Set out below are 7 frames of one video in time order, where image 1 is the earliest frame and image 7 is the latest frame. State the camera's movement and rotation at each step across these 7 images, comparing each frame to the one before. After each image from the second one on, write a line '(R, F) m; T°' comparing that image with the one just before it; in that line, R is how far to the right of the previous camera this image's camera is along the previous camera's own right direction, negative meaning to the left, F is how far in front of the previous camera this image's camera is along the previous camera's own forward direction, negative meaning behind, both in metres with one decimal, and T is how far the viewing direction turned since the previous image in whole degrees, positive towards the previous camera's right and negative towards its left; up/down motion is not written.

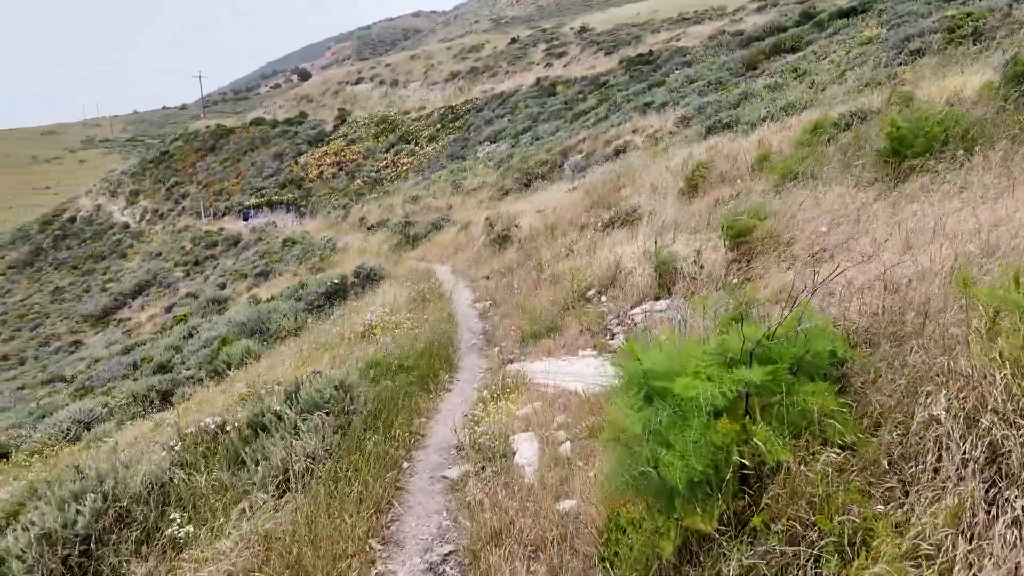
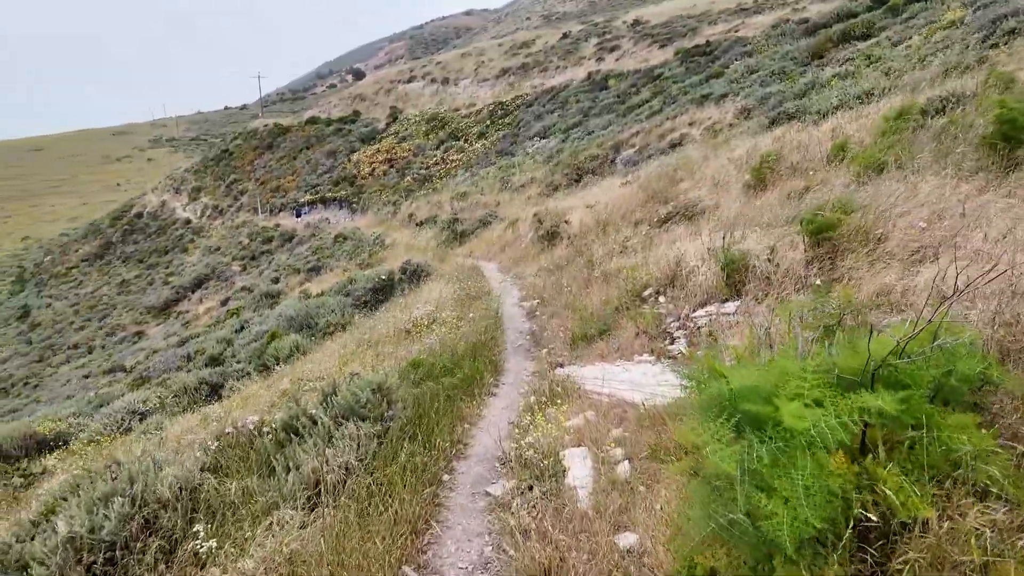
(0.0, +0.5) m; -4°
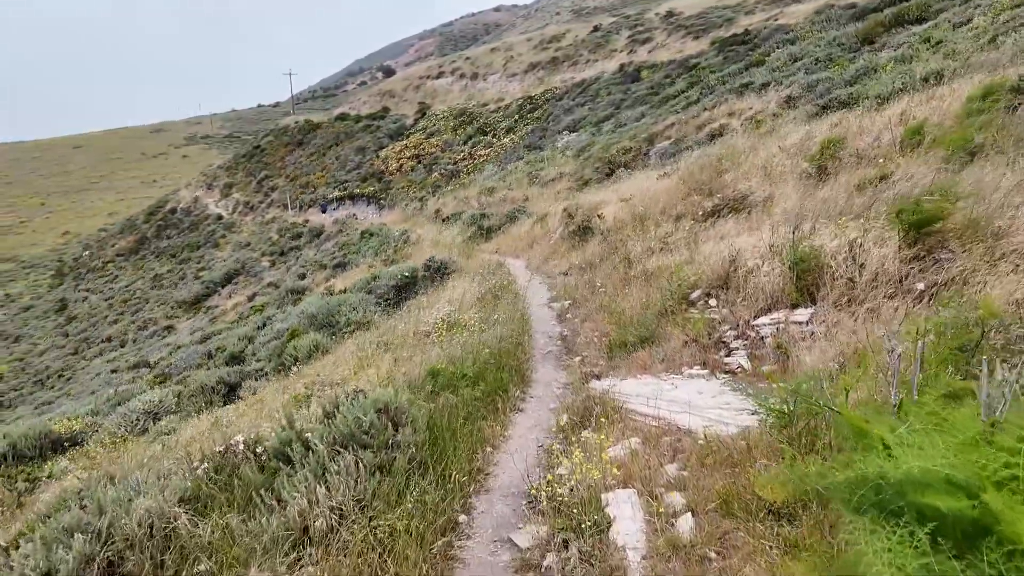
(0.0, +0.8) m; -3°
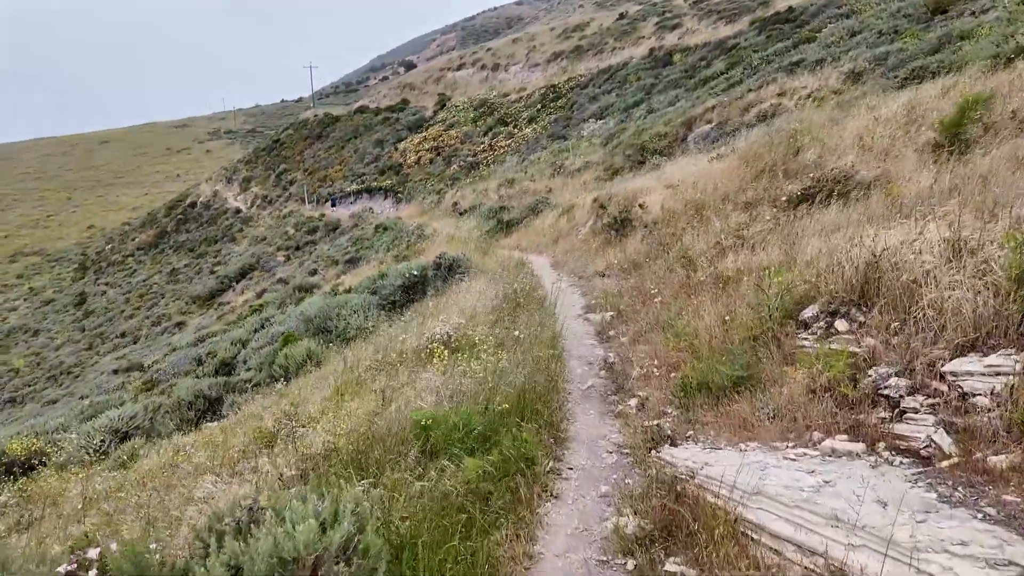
(-0.1, +2.1) m; -2°
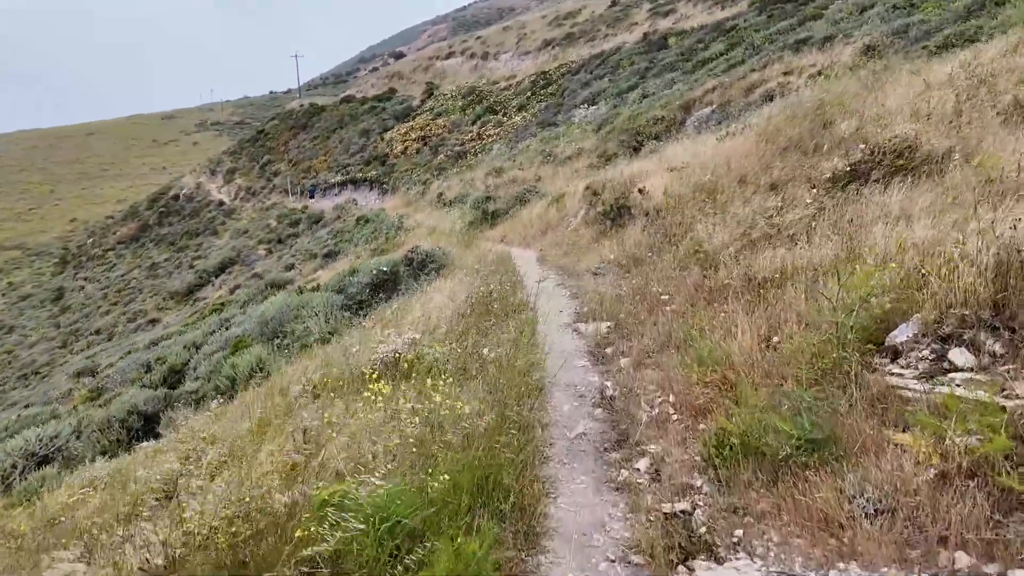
(+0.2, +1.6) m; +1°
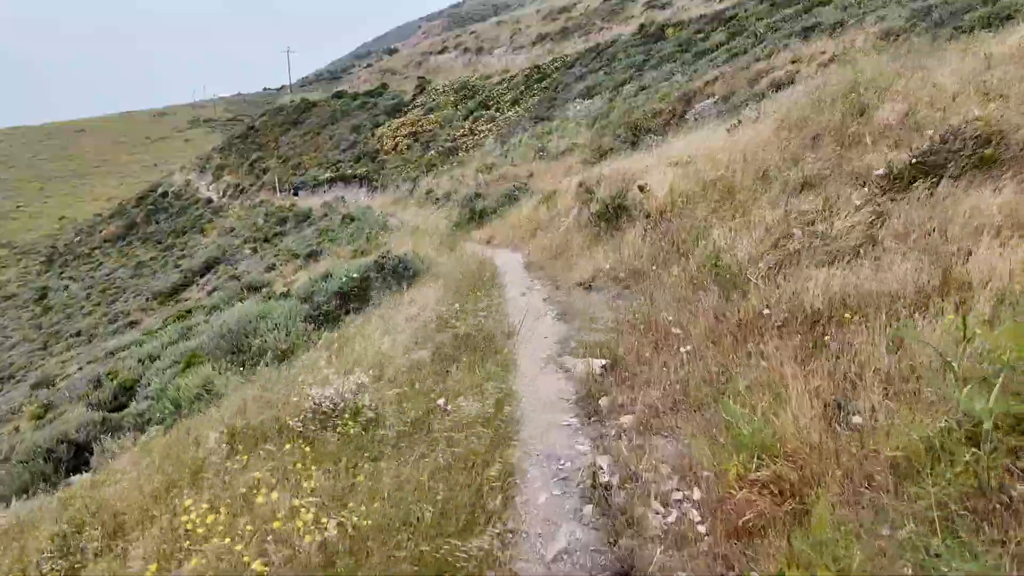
(+0.2, +1.3) m; 0°
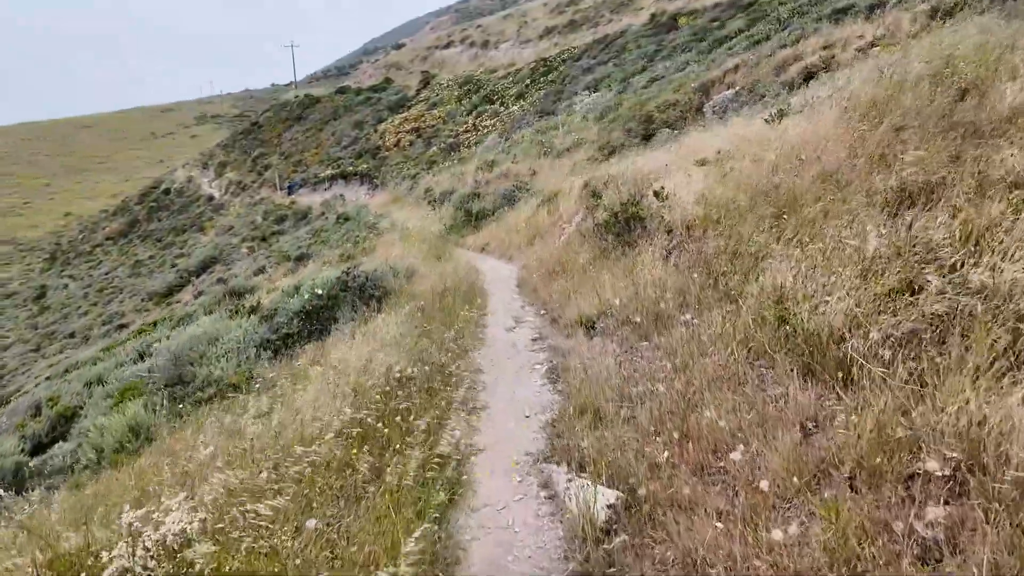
(+0.3, +1.8) m; -1°
